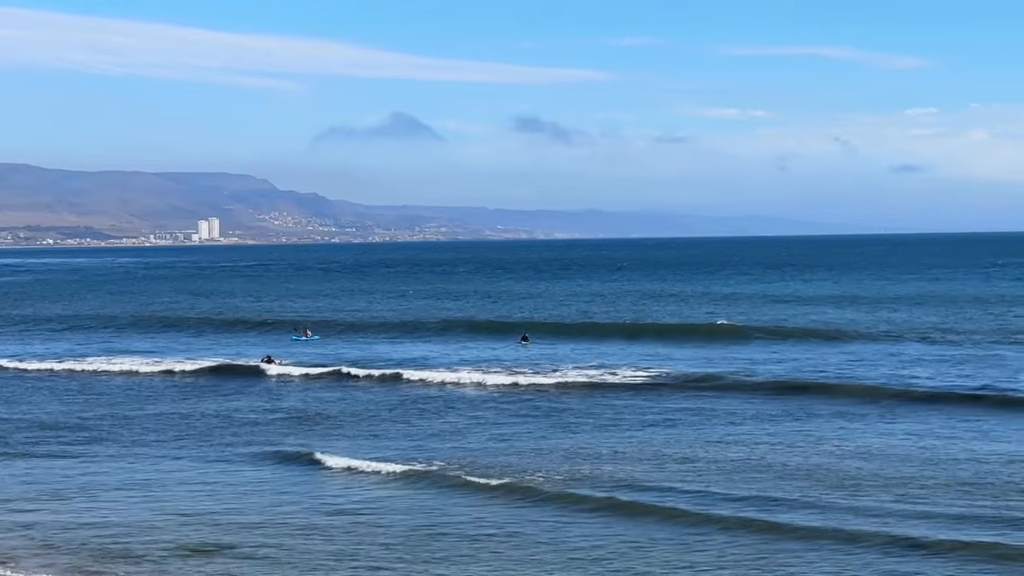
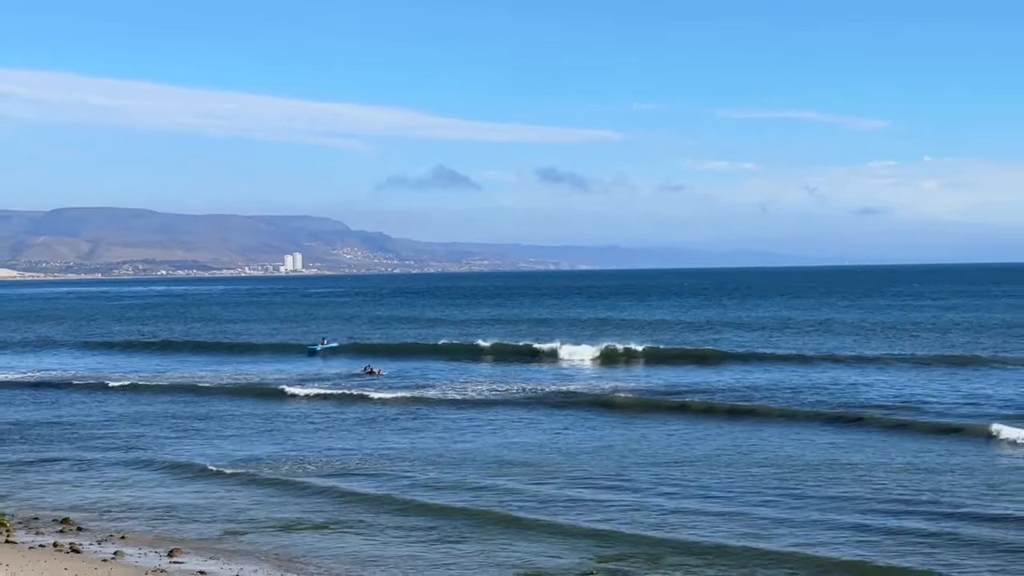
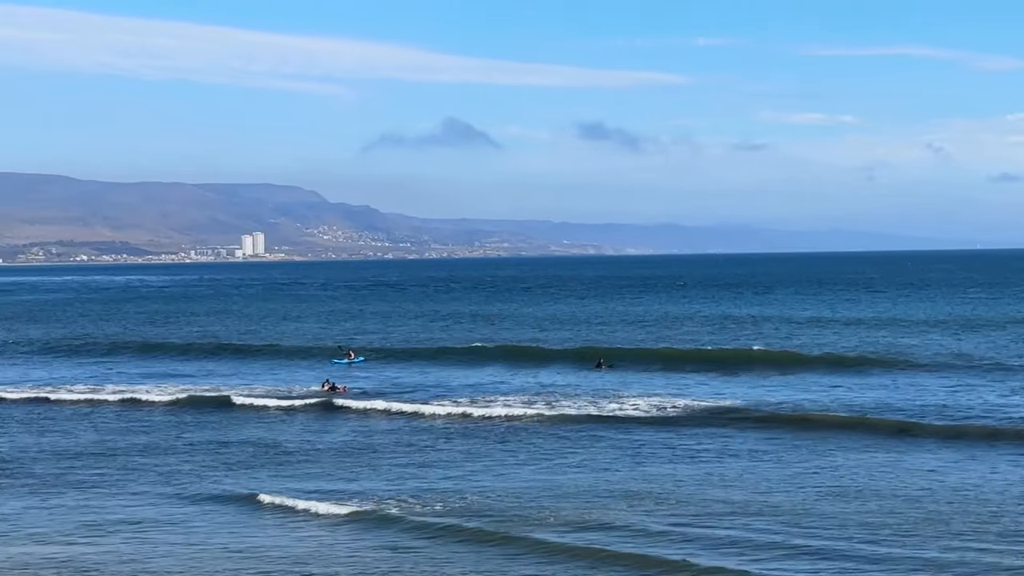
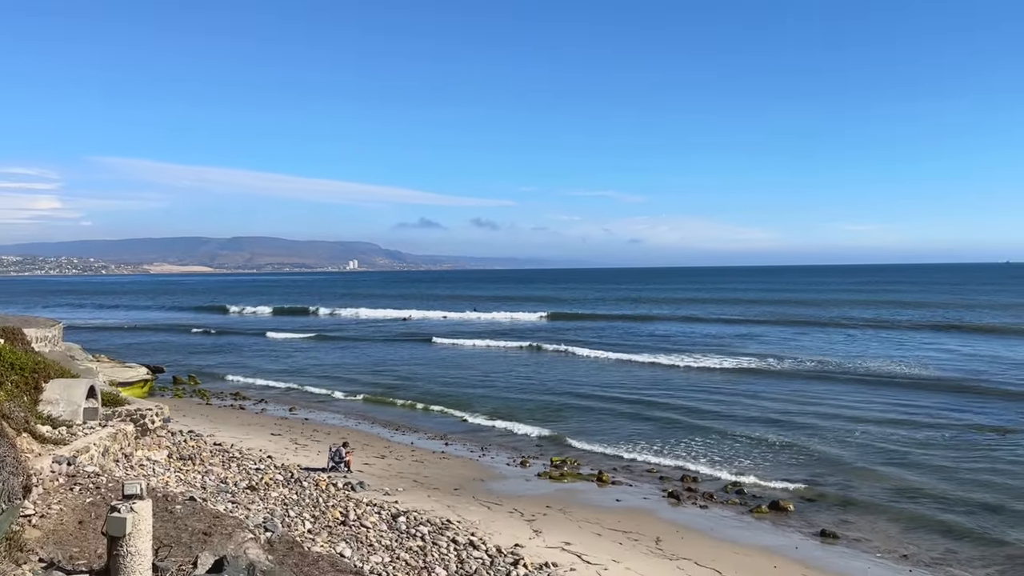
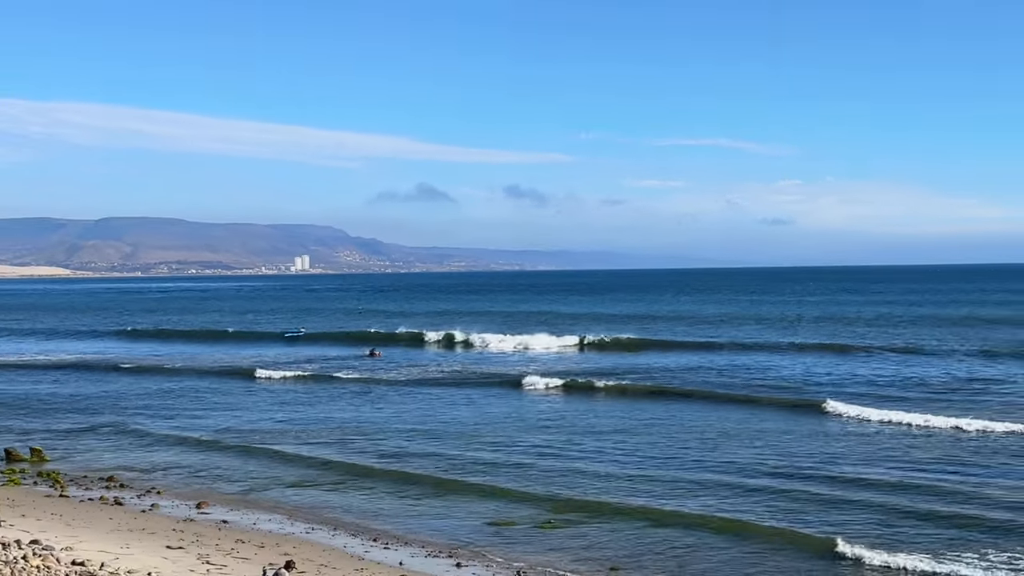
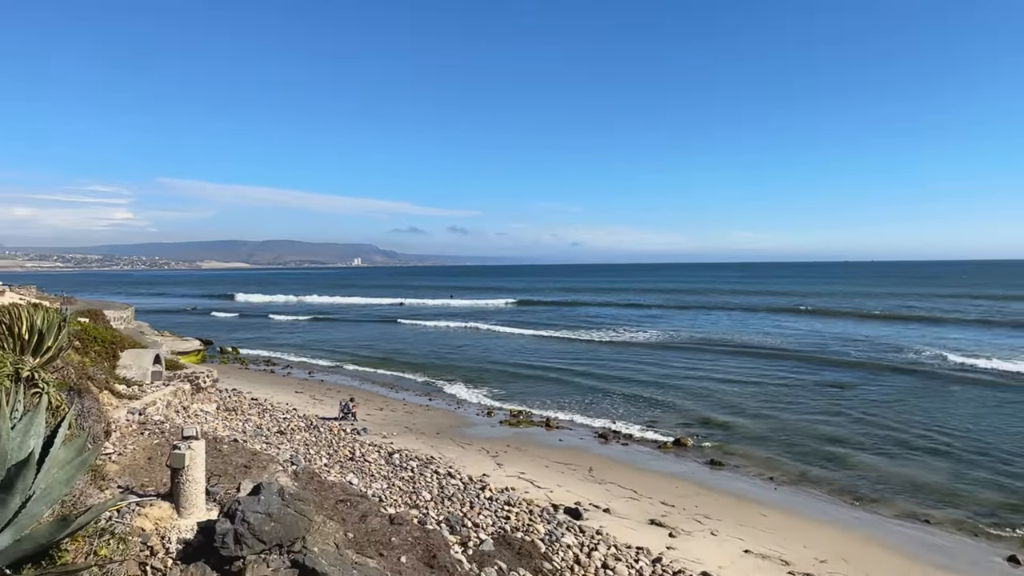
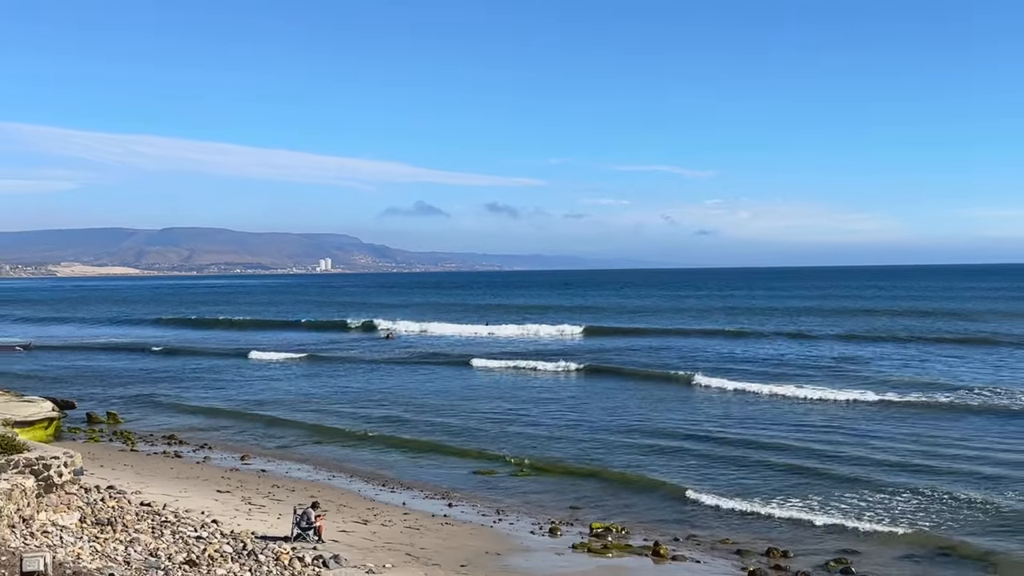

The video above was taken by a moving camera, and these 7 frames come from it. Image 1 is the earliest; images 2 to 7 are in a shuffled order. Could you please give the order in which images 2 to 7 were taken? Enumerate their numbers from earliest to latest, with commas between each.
3, 2, 5, 7, 4, 6
